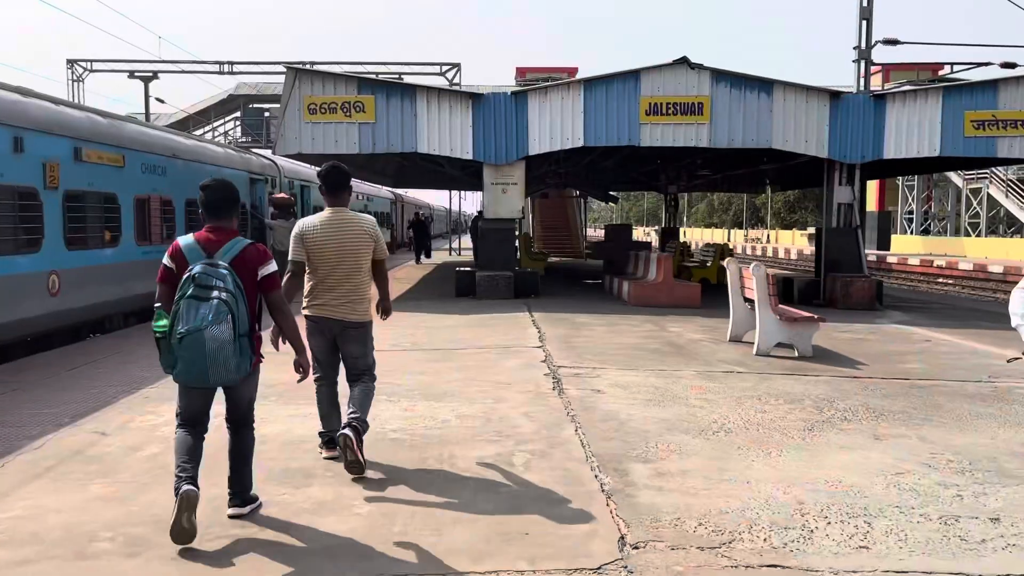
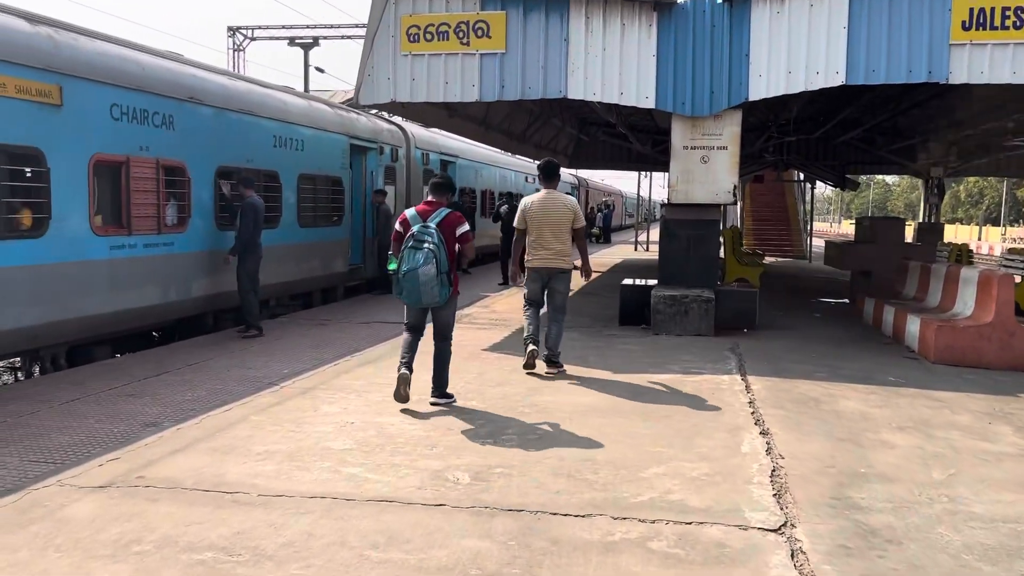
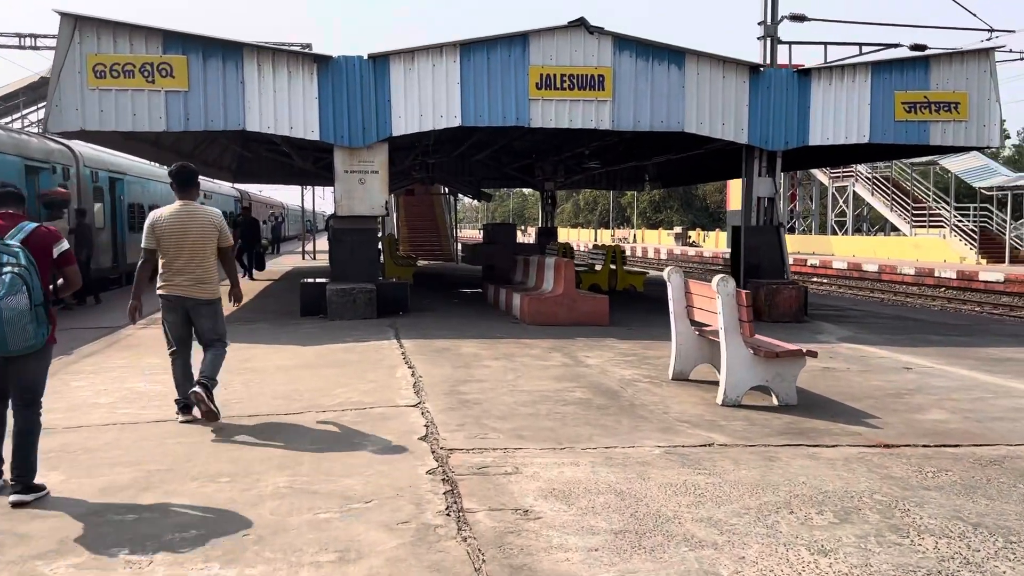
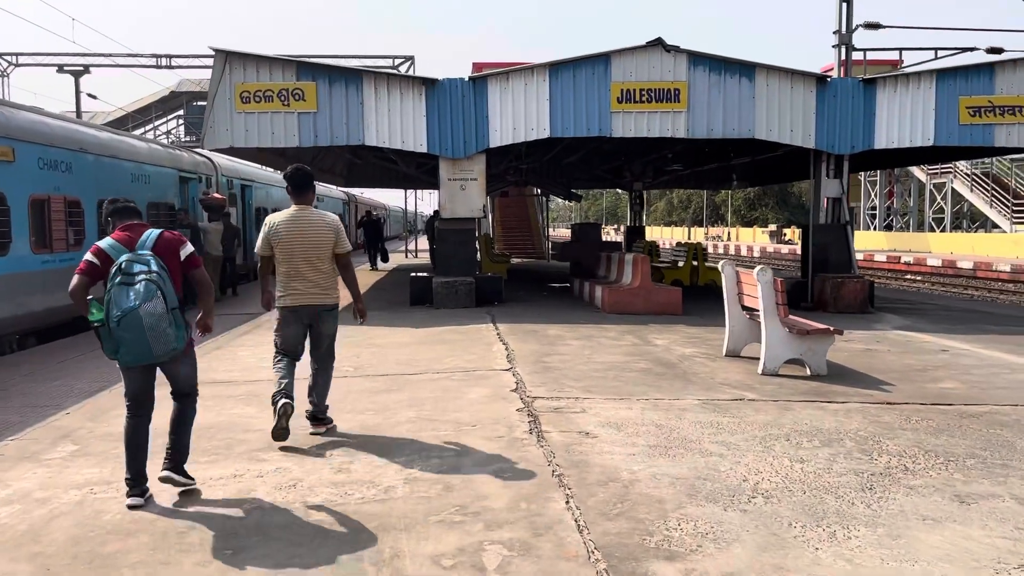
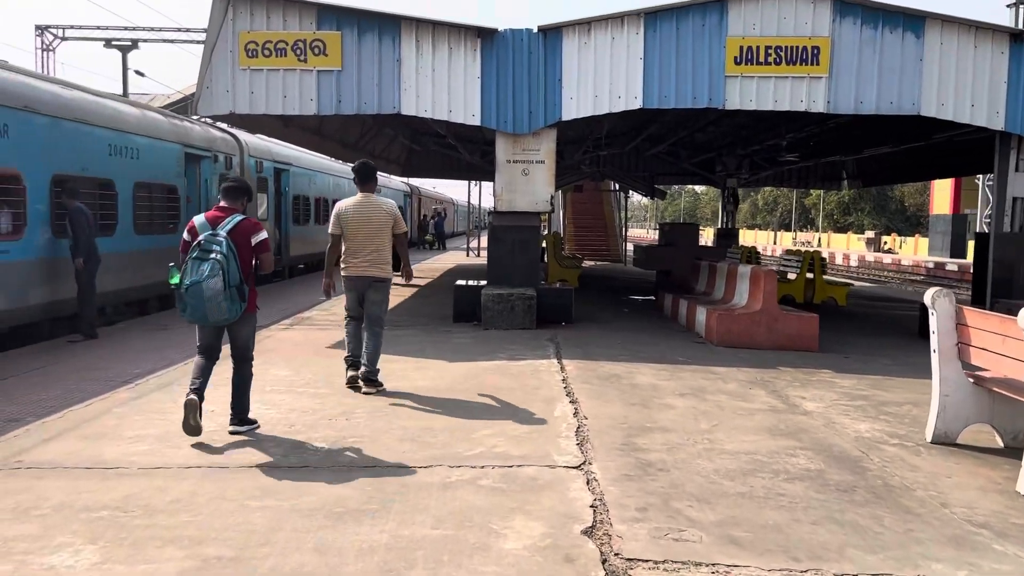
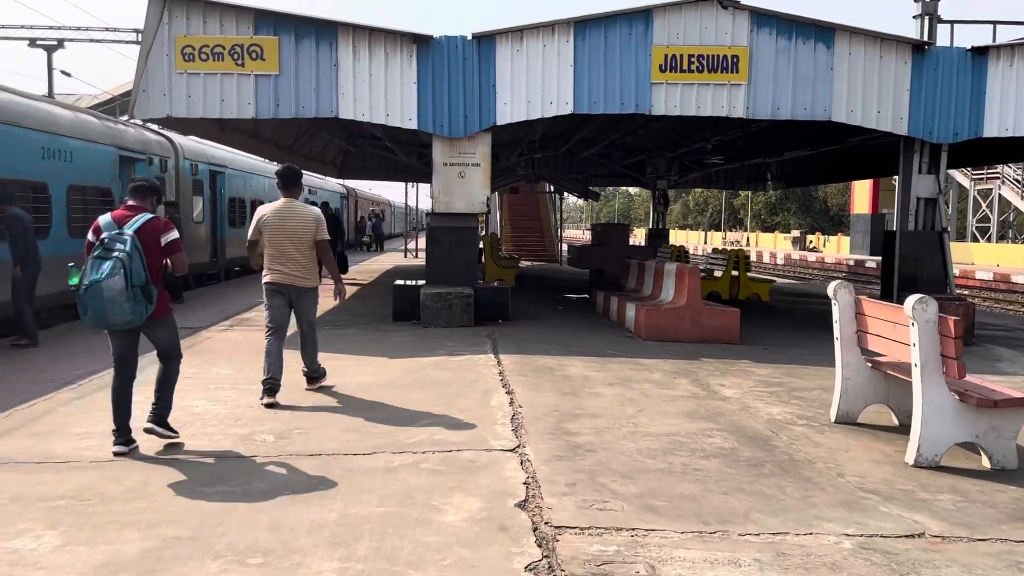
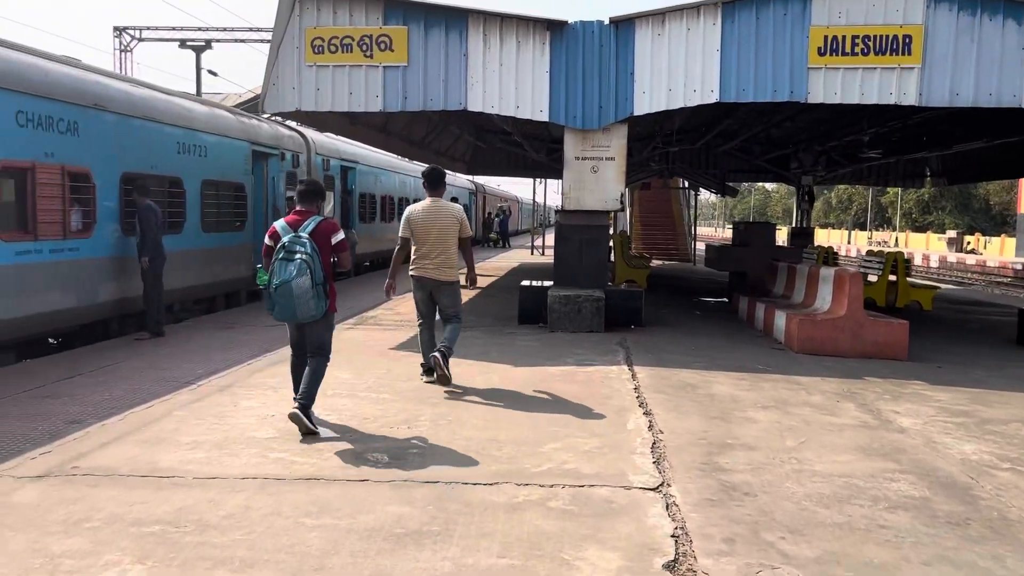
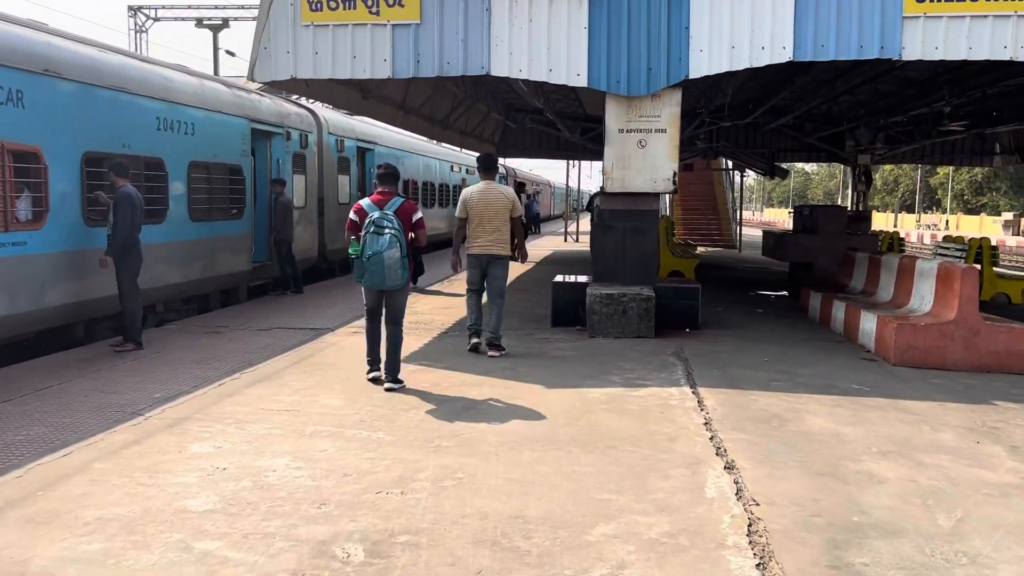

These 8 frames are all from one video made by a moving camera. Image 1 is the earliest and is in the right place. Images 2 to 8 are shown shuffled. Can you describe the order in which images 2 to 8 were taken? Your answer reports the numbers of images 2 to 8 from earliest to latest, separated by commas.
4, 3, 6, 5, 7, 2, 8
